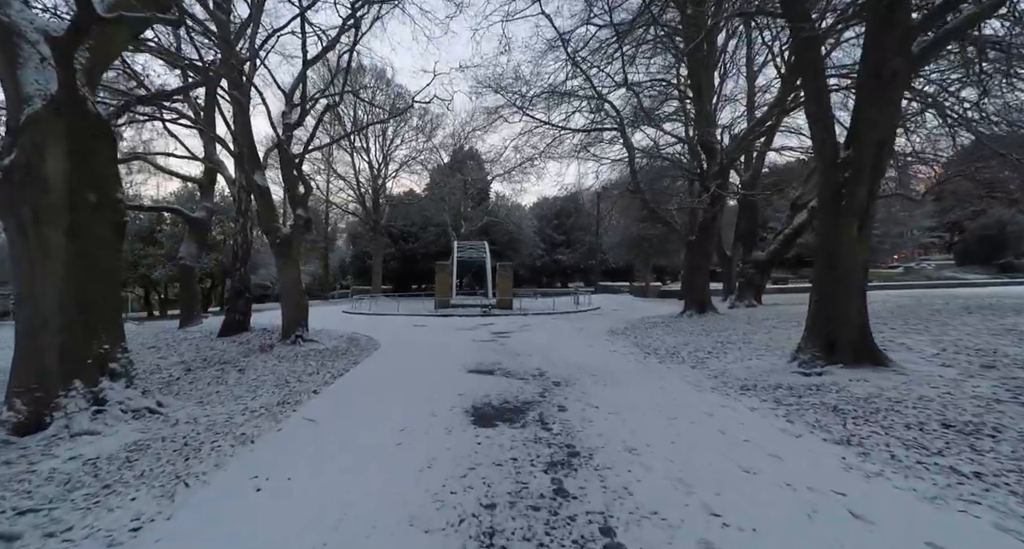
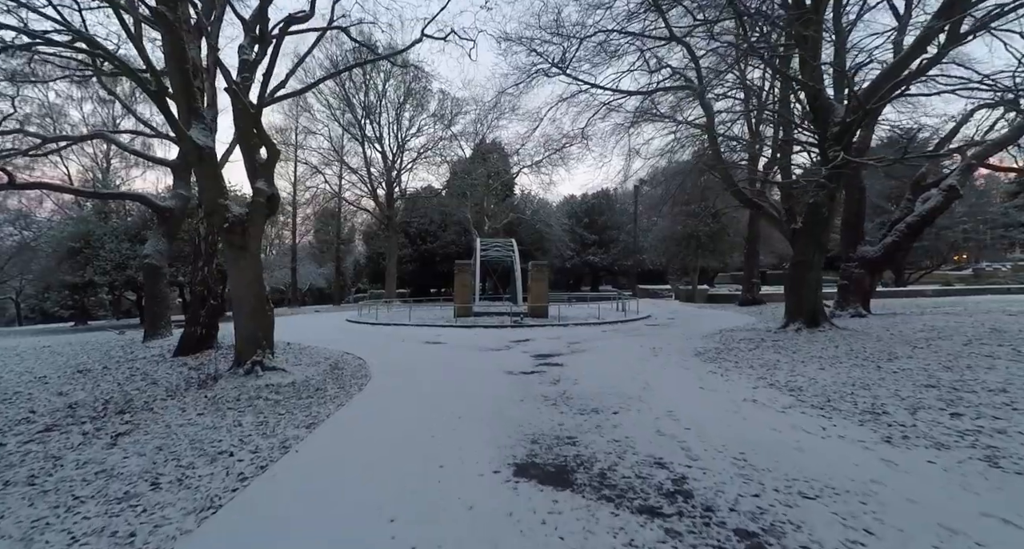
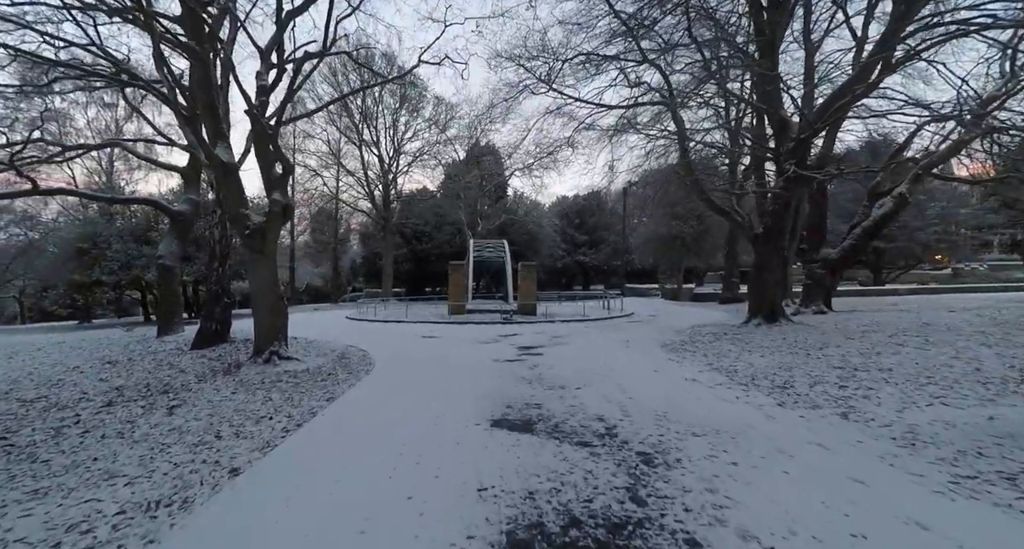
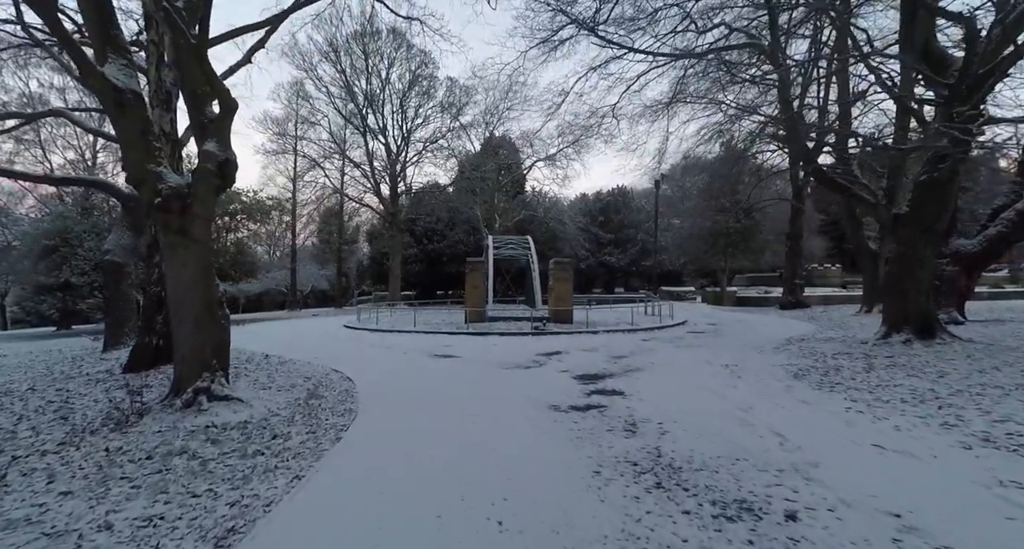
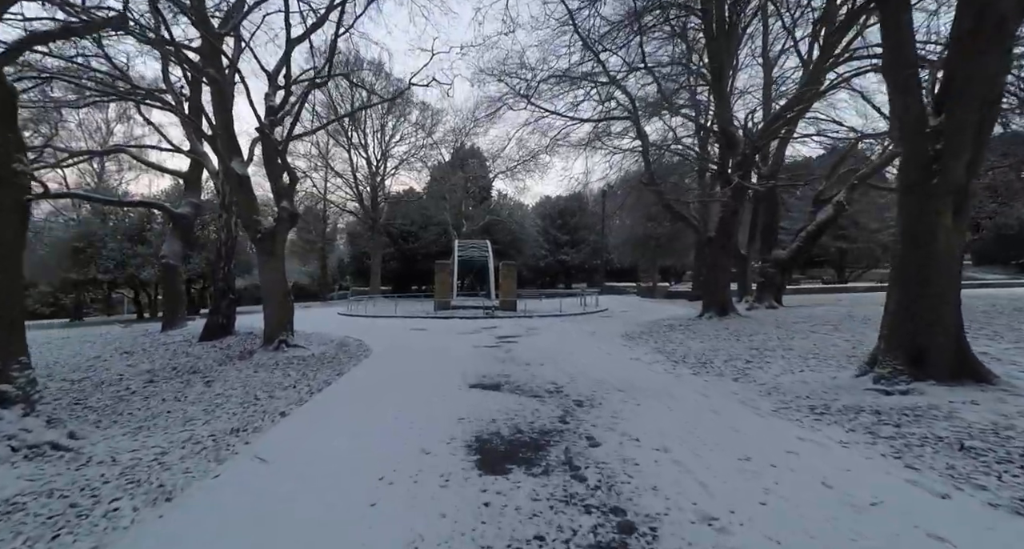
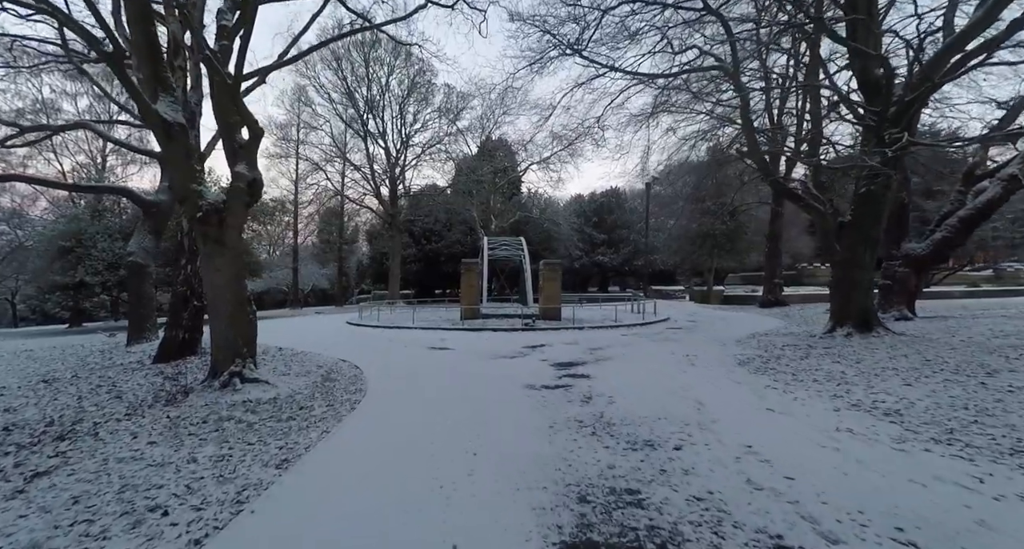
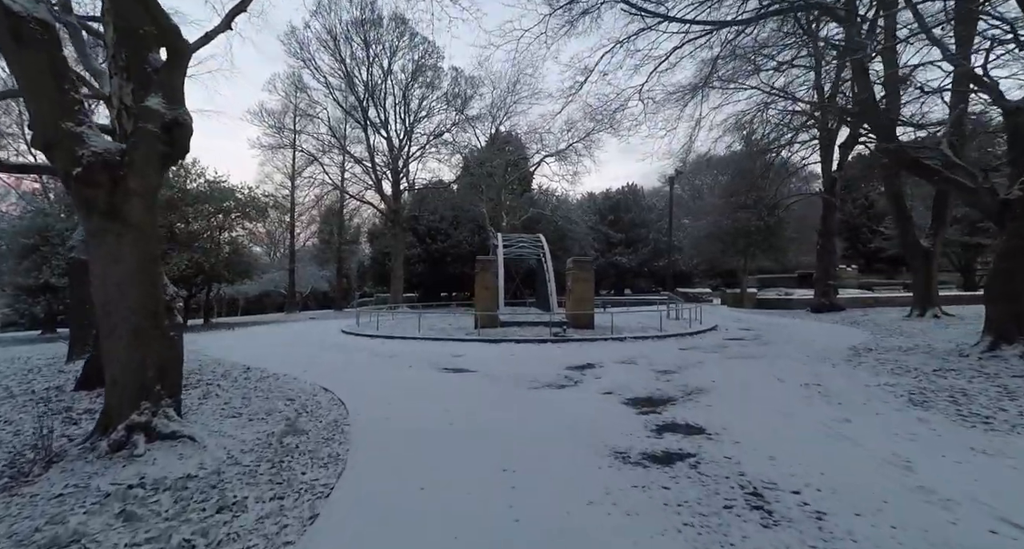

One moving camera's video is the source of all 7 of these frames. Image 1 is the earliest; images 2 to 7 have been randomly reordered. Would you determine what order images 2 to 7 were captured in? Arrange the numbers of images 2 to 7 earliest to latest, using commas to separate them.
5, 3, 2, 6, 4, 7
